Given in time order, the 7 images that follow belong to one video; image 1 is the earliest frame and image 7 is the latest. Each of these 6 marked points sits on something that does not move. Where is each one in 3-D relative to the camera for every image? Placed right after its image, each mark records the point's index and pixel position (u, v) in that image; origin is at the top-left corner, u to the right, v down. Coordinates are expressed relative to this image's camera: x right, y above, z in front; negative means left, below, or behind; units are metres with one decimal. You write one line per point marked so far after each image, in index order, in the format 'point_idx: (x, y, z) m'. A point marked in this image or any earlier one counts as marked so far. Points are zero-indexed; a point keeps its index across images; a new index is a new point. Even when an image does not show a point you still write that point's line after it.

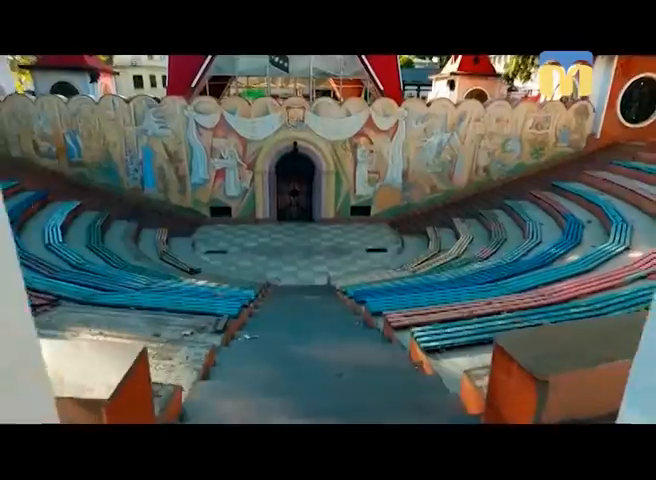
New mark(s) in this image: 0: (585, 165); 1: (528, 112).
0: (+4.3, +1.3, +6.8) m
1: (+3.5, +2.2, +7.0) m
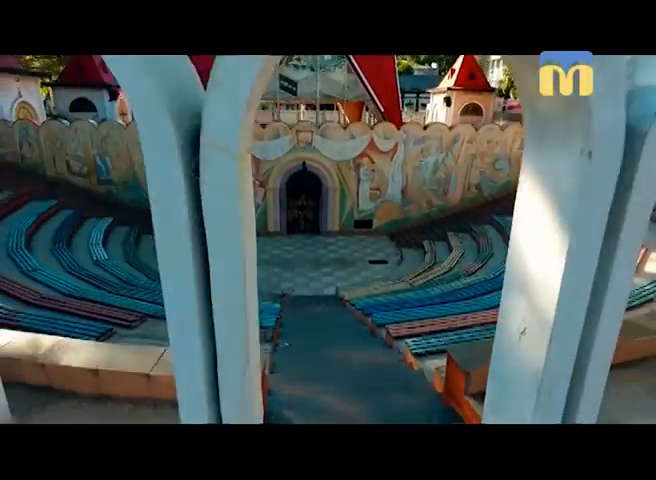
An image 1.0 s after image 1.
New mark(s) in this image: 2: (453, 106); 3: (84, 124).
0: (+4.5, +1.1, +7.5) m
1: (+3.6, +2.0, +7.7) m
2: (+4.0, +4.4, +13.0) m
3: (-4.3, +2.0, +7.2) m
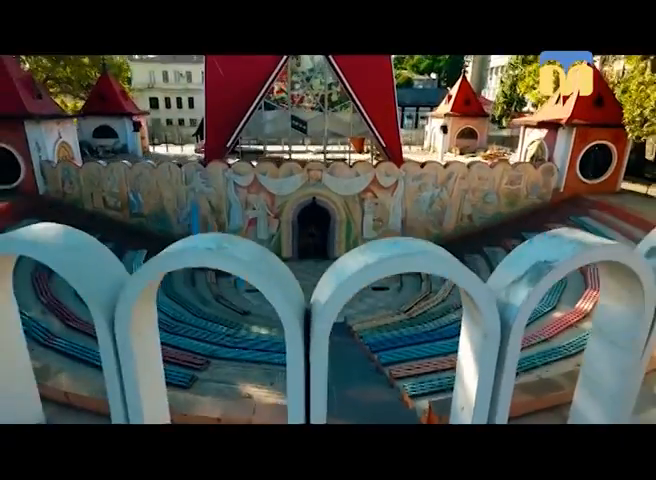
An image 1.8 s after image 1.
0: (+4.6, +0.5, +8.4) m
1: (+3.7, +1.4, +8.5) m
2: (+4.2, +3.8, +13.9) m
3: (-4.2, +1.5, +8.1) m
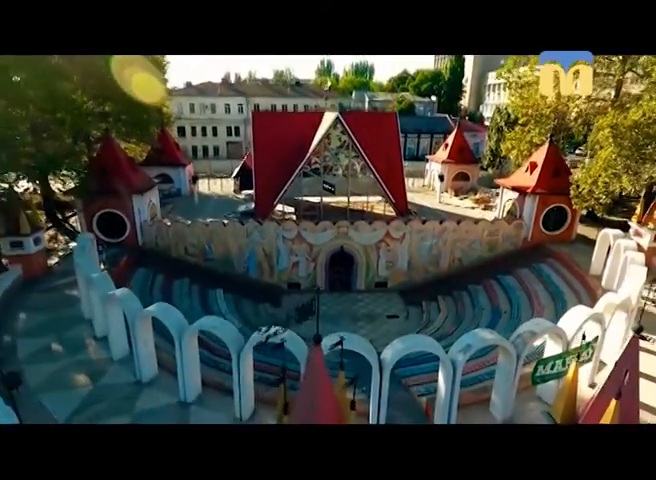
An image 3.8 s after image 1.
0: (+5.3, -0.5, +11.2) m
1: (+4.4, +0.3, +11.3) m
2: (+4.9, +2.8, +16.6) m
3: (-3.5, +0.4, +10.9) m
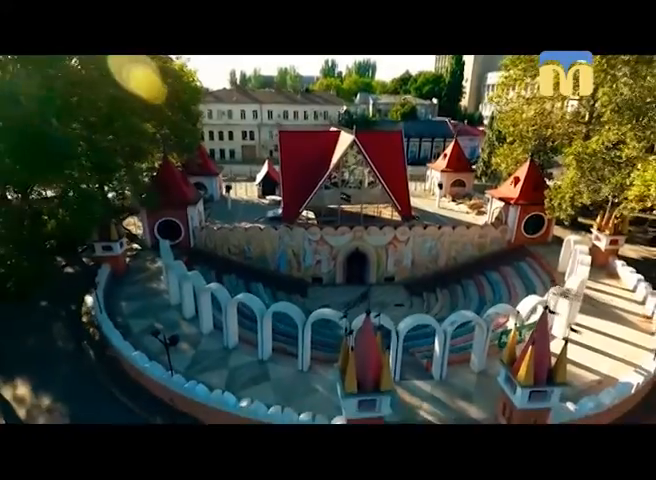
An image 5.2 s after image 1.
0: (+5.9, -0.6, +13.5) m
1: (+5.0, +0.3, +13.7) m
2: (+5.5, +2.8, +18.9) m
3: (-2.9, +0.3, +13.2) m
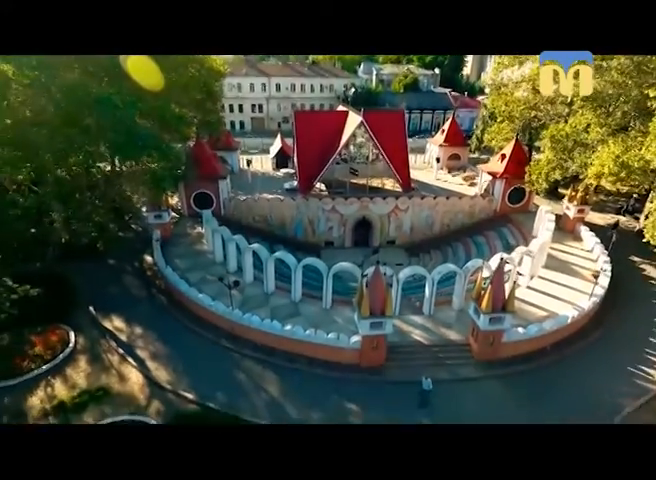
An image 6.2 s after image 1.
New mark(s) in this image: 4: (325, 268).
0: (+6.3, +0.6, +15.8) m
1: (+5.4, +1.5, +15.8) m
2: (+5.9, +4.4, +20.9) m
3: (-2.5, +1.5, +15.4) m
4: (-0.1, -0.7, +9.5) m
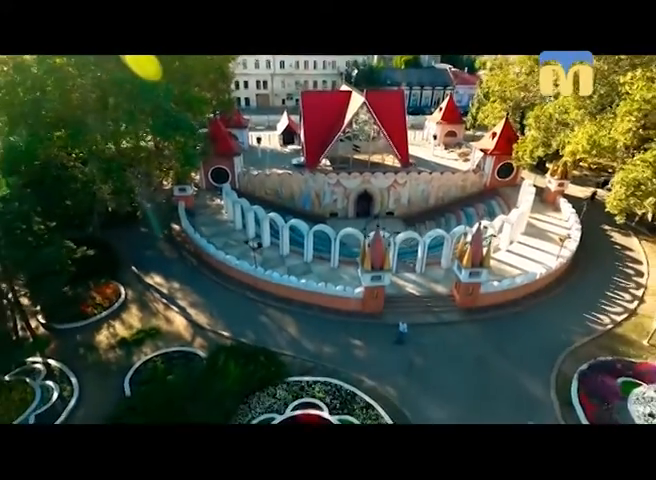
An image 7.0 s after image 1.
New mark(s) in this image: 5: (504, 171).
0: (+6.5, +1.8, +17.3) m
1: (+5.6, +2.7, +17.3) m
2: (+6.2, +6.0, +22.2) m
3: (-2.3, +2.7, +16.9) m
4: (+0.1, +0.2, +11.1) m
5: (+7.7, +2.9, +17.4) m
